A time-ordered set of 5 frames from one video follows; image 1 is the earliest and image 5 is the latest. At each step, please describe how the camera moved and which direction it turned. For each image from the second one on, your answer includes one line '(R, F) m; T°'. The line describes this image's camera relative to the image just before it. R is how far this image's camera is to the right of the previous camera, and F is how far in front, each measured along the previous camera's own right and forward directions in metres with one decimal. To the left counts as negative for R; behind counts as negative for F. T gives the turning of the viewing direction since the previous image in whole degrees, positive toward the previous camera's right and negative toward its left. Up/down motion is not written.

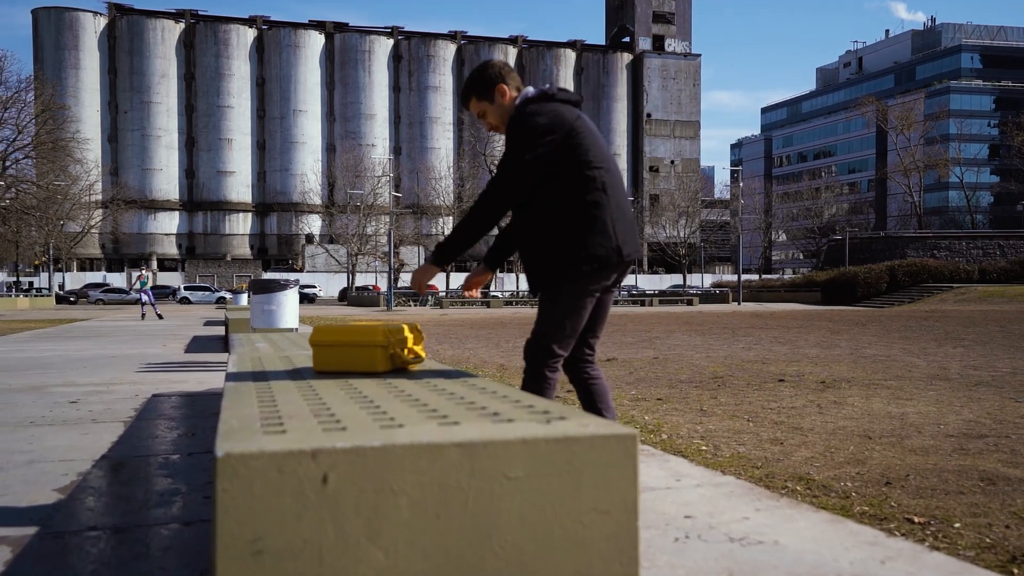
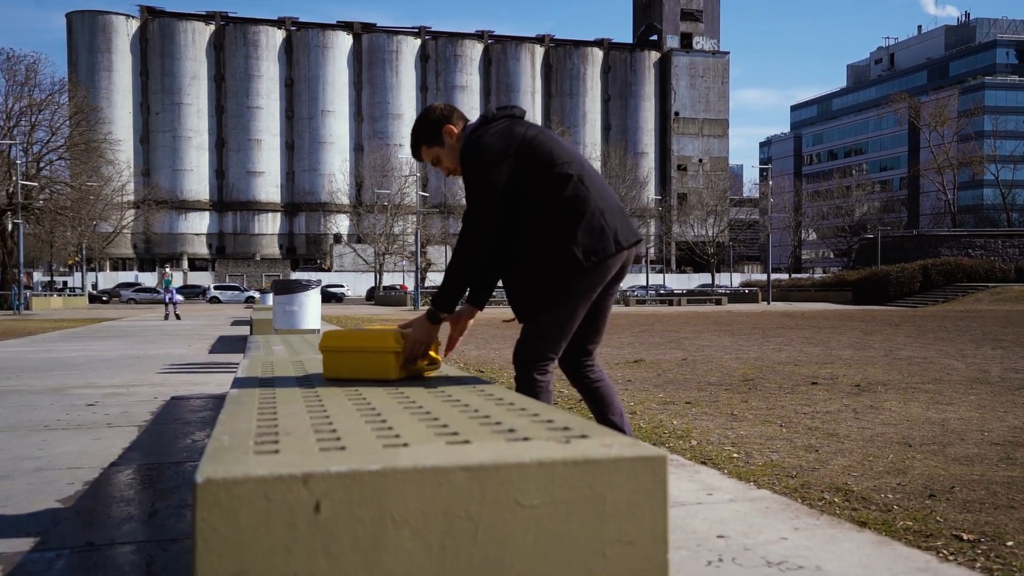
(0.0, +0.2) m; -2°
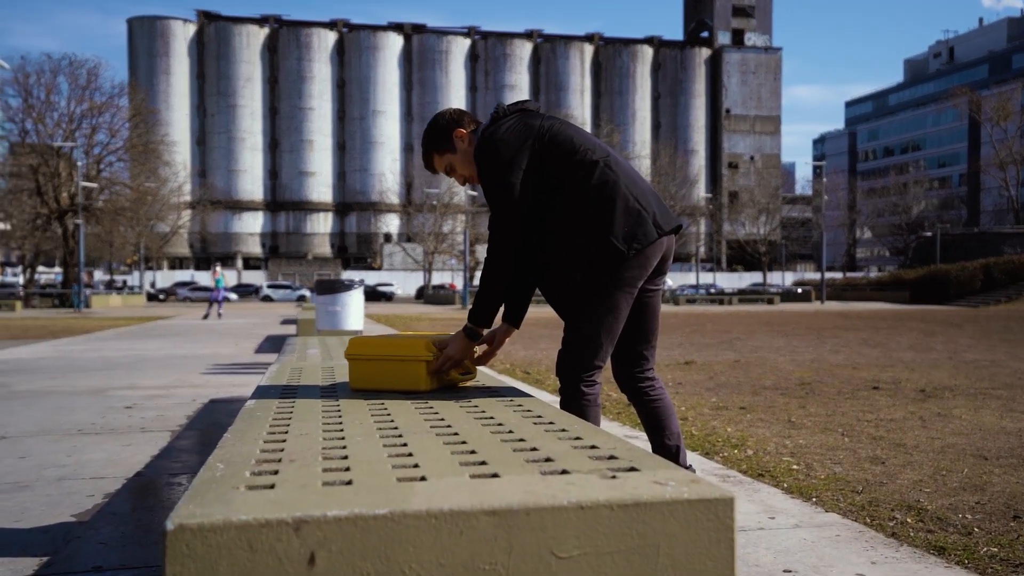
(0.0, +0.3) m; -3°
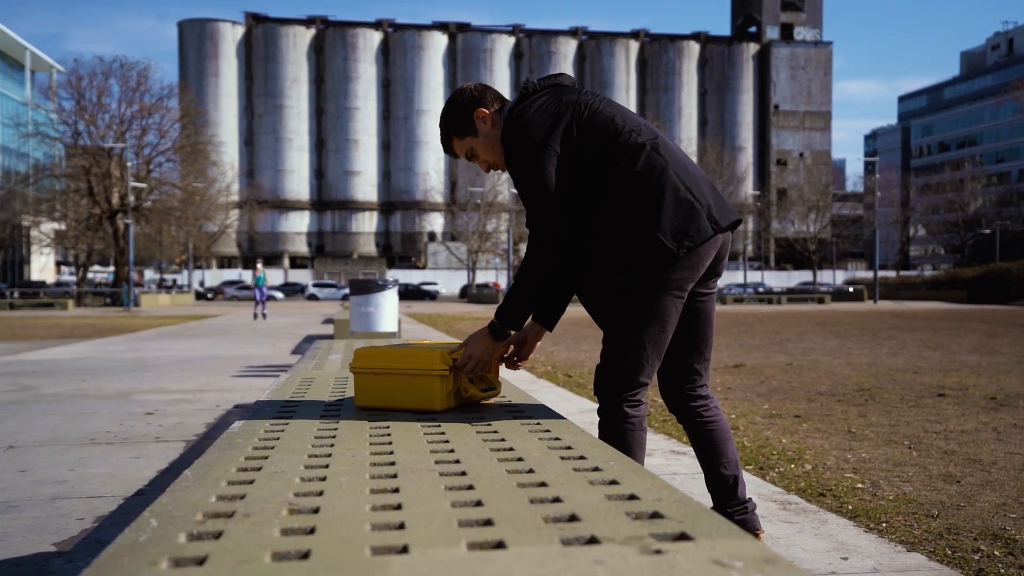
(0.0, +0.4) m; -3°
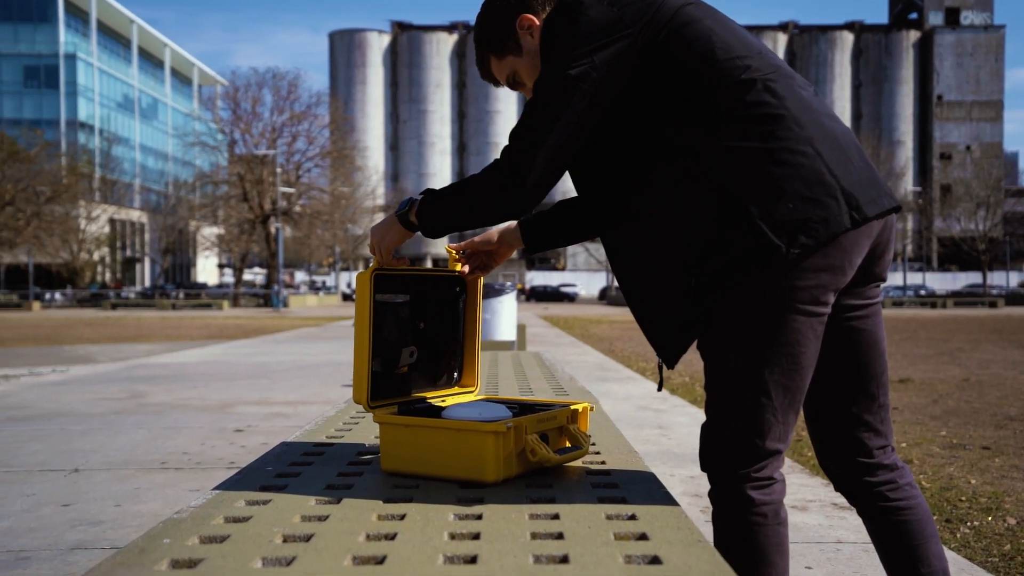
(+0.1, +0.9) m; -9°
